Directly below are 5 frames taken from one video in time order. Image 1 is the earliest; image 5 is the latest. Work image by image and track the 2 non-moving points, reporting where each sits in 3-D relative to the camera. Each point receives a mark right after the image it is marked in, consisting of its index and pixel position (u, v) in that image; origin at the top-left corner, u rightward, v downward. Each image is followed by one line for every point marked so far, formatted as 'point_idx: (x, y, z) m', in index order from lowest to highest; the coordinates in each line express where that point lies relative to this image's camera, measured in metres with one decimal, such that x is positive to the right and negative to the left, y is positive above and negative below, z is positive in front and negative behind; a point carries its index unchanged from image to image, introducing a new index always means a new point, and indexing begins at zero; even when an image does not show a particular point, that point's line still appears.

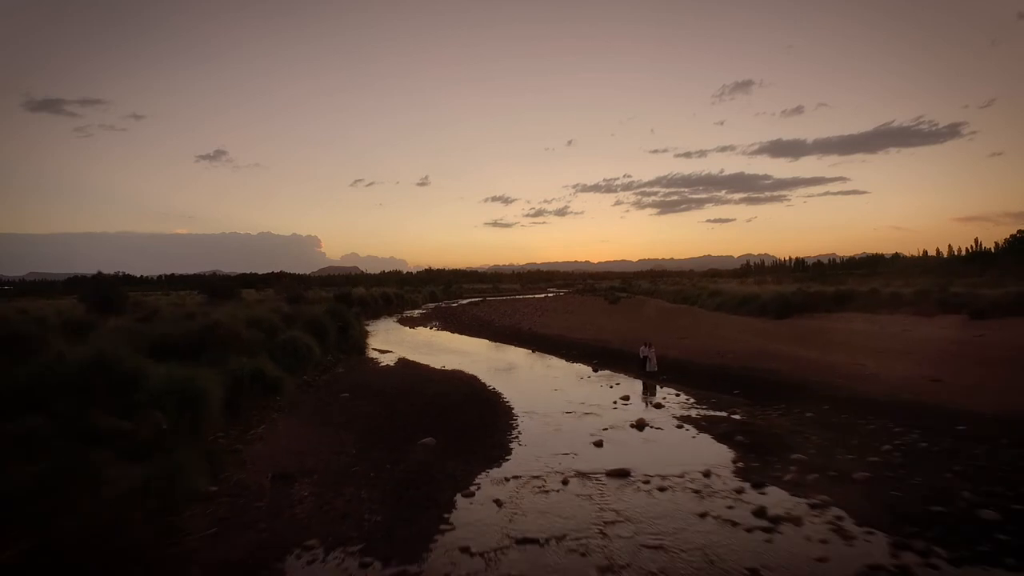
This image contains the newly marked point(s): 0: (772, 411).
0: (+5.1, -2.4, +10.3) m
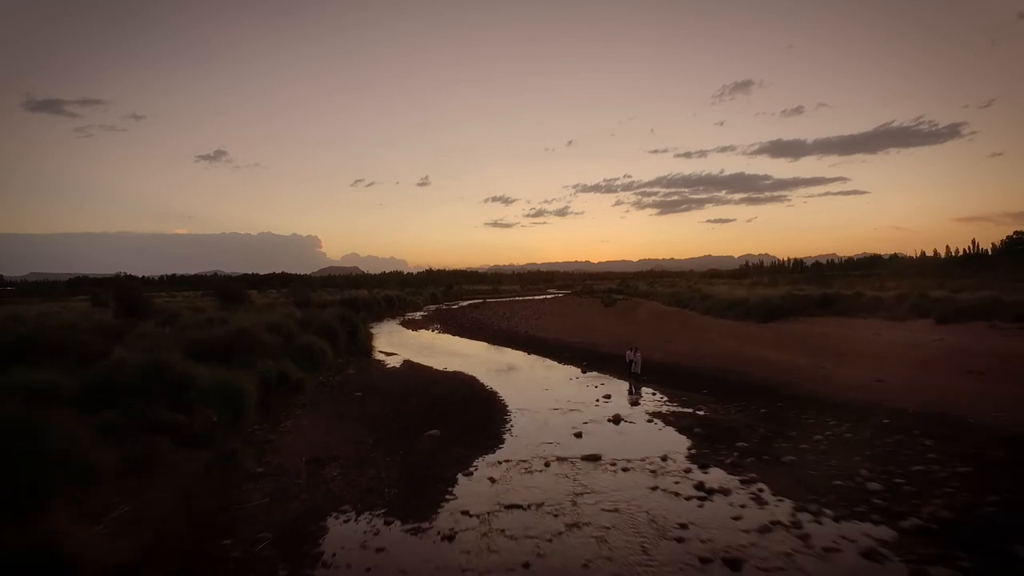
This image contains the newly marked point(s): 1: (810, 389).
0: (+5.0, -2.7, +11.8) m
1: (+7.4, -2.5, +13.0) m
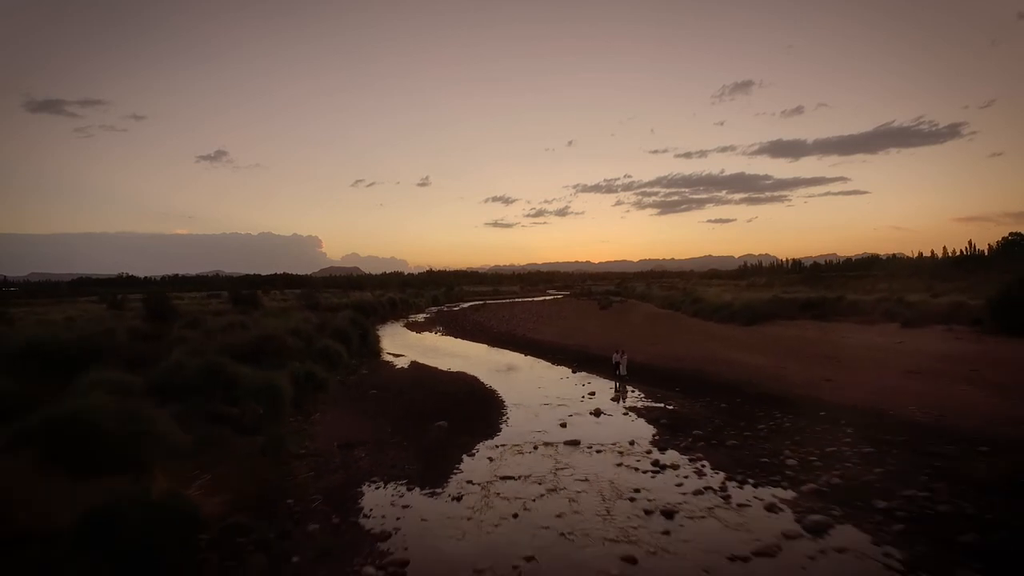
0: (+4.9, -3.0, +13.7) m
1: (+7.3, -2.8, +14.9) m
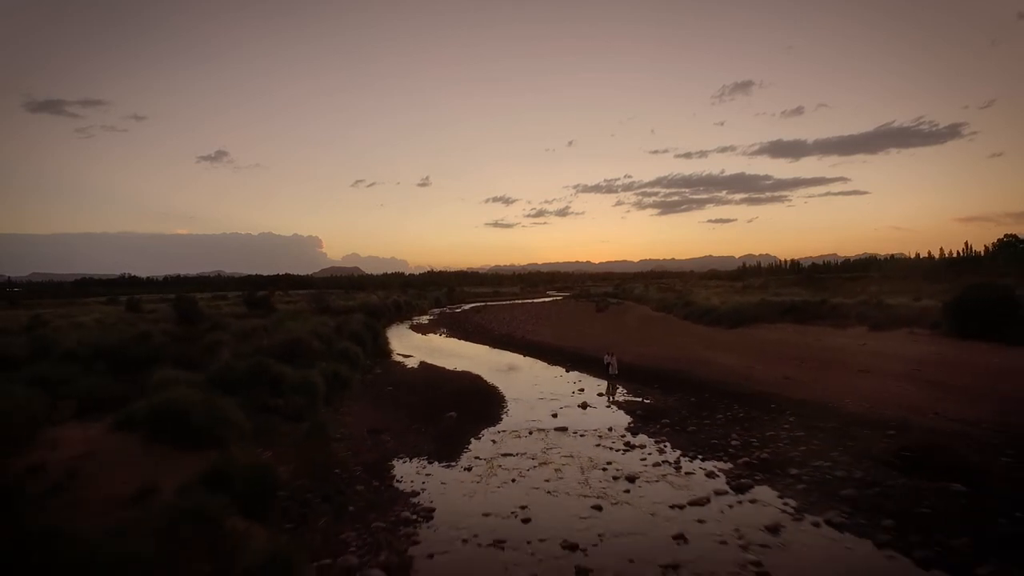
0: (+4.8, -3.3, +15.9) m
1: (+7.3, -3.2, +17.1) m
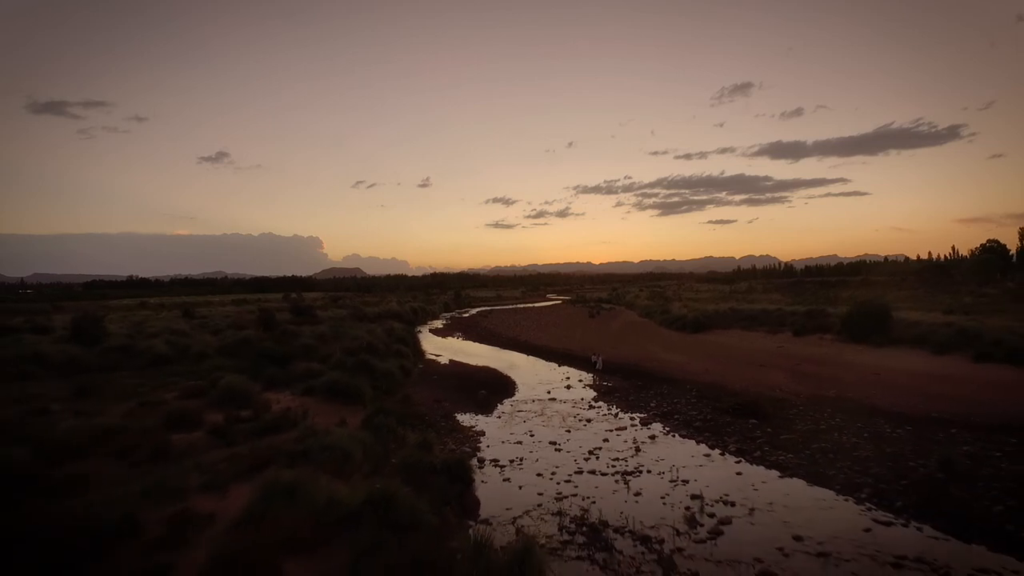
0: (+5.2, -4.3, +23.8) m
1: (+7.7, -4.1, +25.0) m
